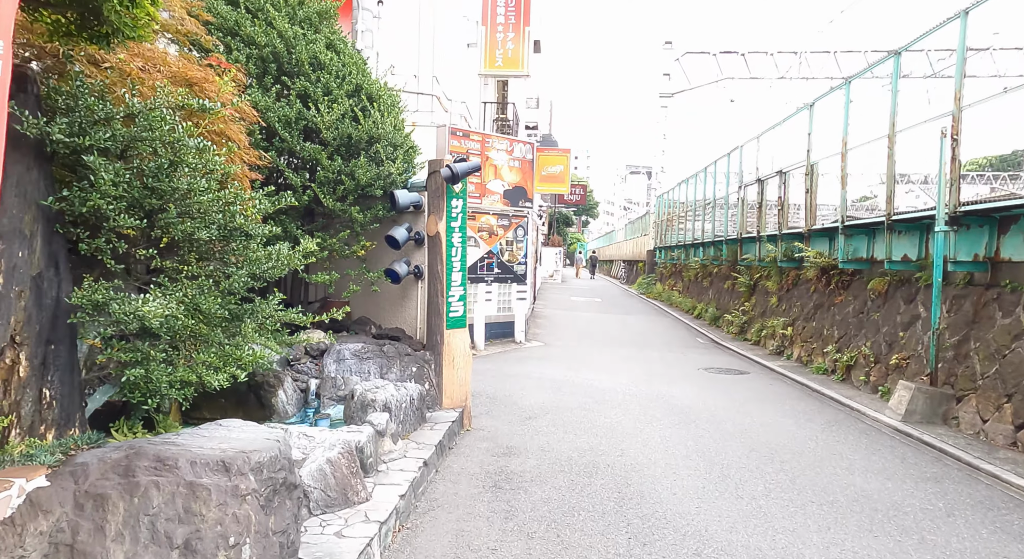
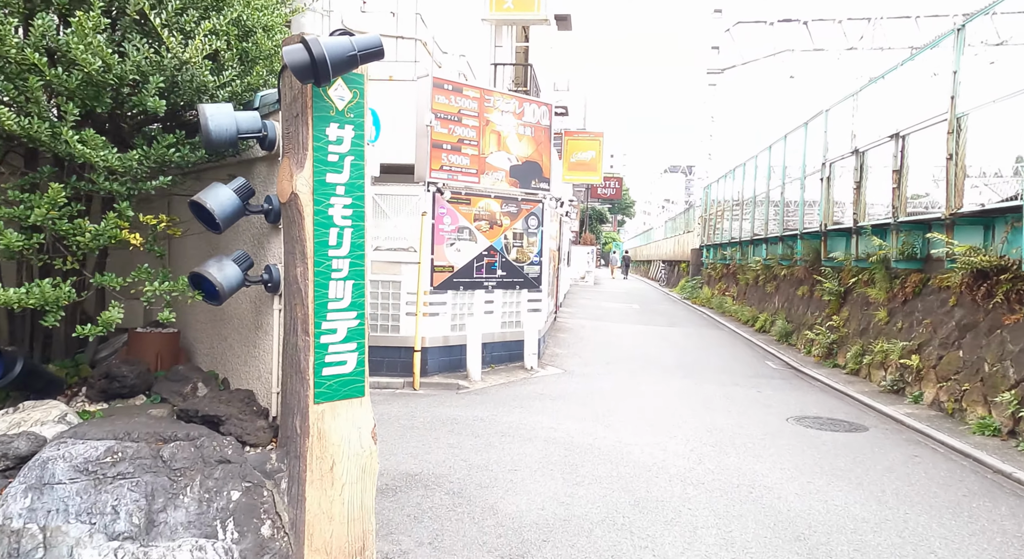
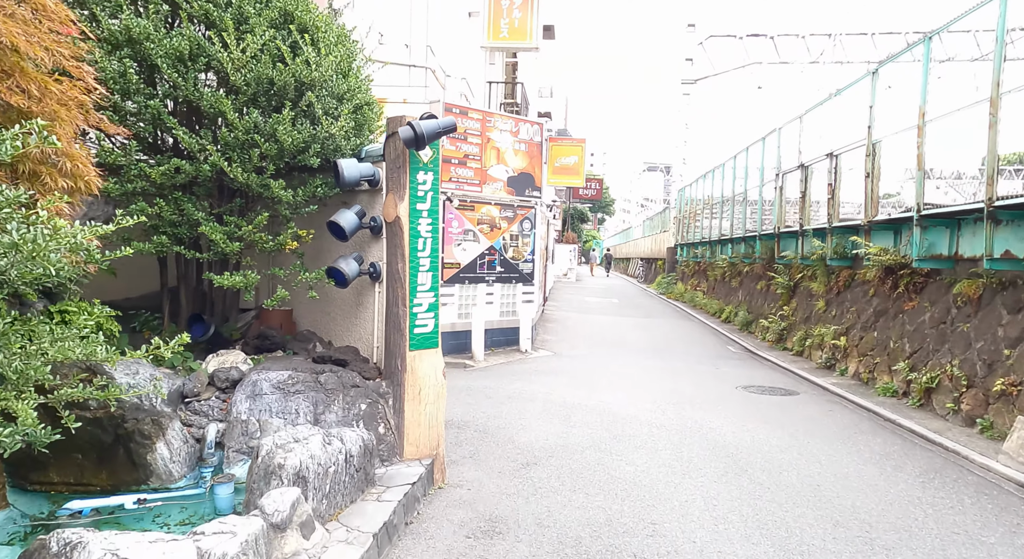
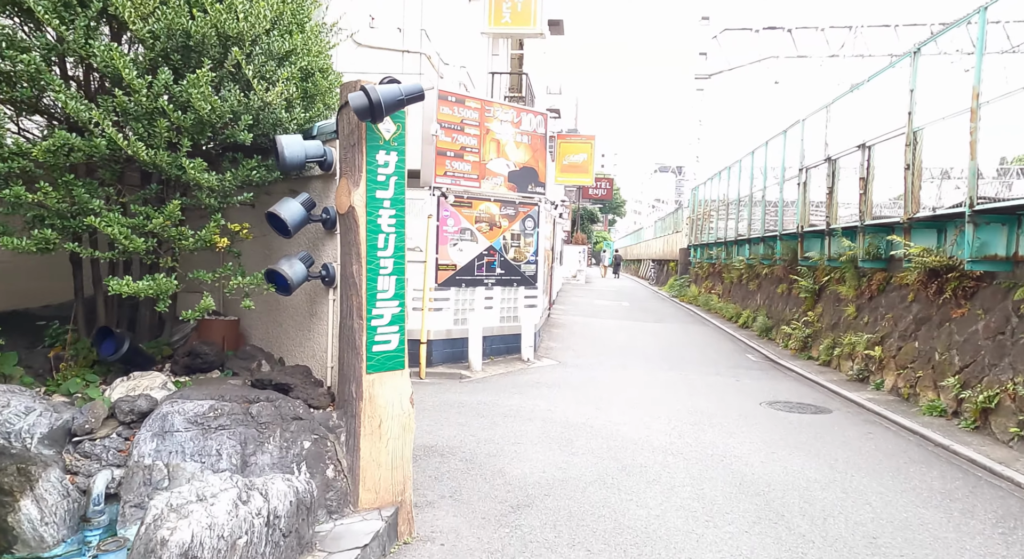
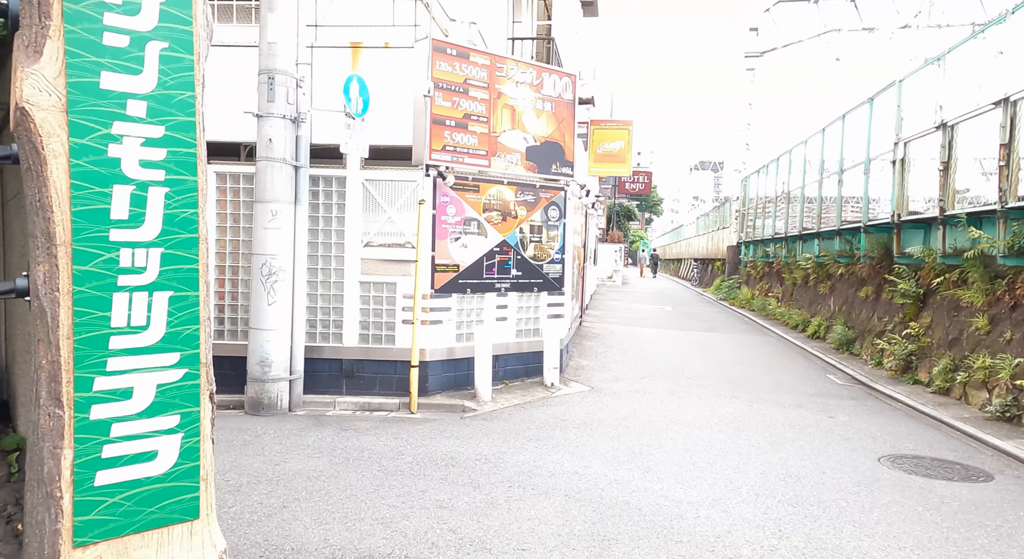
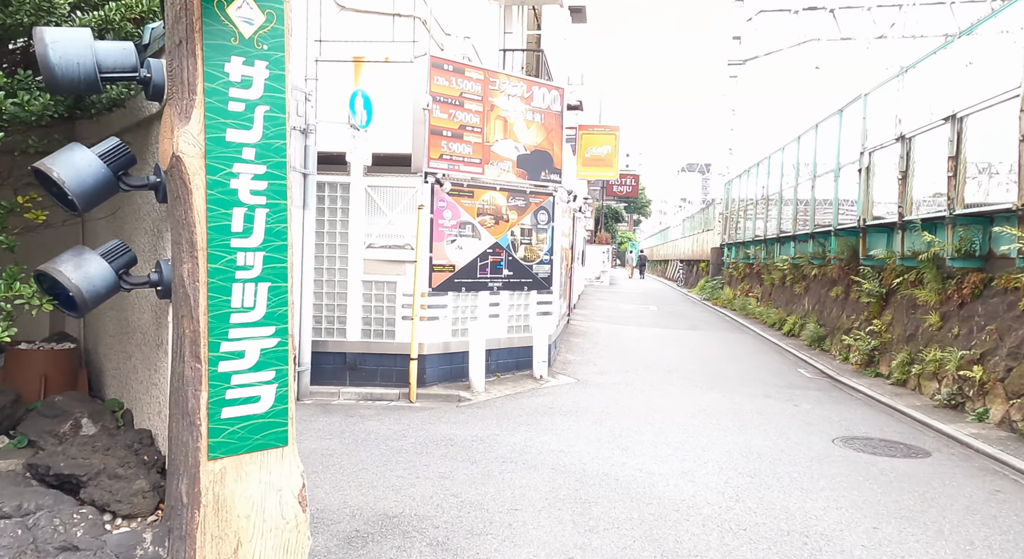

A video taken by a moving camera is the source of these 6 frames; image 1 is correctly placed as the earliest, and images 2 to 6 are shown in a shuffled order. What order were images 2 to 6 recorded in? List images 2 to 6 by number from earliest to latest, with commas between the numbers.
3, 4, 2, 6, 5
